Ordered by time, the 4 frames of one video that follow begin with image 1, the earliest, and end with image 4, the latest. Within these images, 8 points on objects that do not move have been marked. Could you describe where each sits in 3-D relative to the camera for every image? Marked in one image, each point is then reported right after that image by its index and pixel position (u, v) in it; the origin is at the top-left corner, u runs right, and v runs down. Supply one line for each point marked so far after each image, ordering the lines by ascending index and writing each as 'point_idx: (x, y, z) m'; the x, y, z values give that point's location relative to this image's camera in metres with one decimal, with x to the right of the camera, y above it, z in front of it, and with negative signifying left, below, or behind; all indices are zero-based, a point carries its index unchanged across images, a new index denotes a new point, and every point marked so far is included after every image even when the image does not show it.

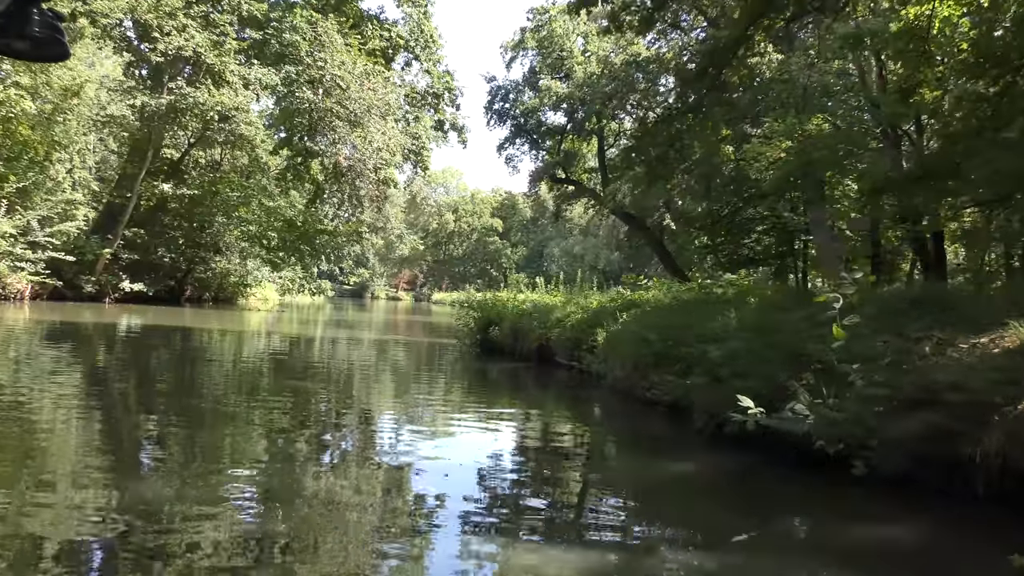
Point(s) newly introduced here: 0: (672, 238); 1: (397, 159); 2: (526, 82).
0: (+3.8, +1.1, +17.9) m
1: (-2.2, +2.8, +15.8) m
2: (+0.5, +5.3, +19.6) m
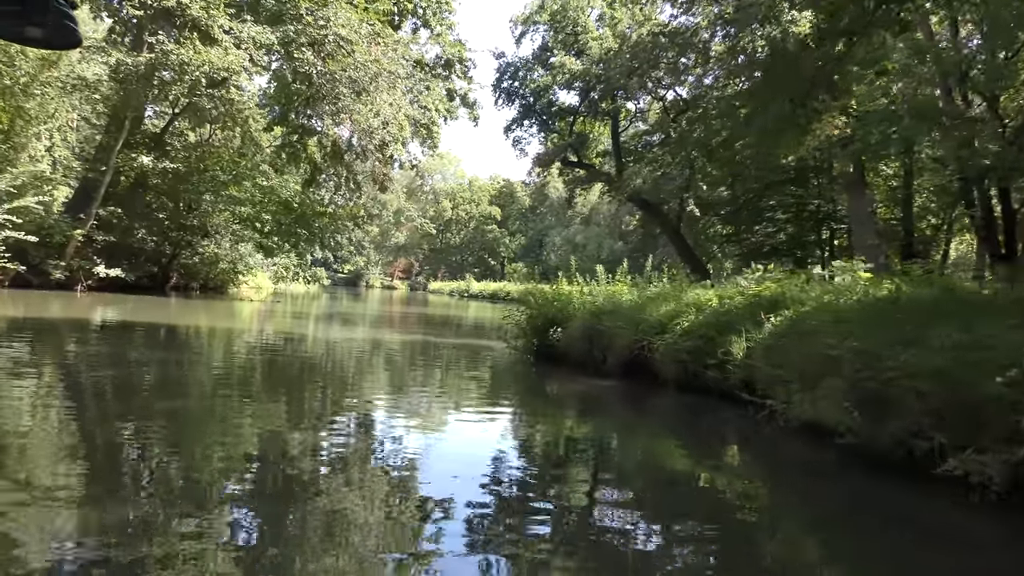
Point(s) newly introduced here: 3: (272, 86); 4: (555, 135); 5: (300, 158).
0: (+3.9, +1.3, +17.0) m
1: (-2.0, +3.0, +14.9) m
2: (+0.6, +5.6, +18.7) m
3: (-4.6, +3.9, +14.8) m
4: (+1.1, +3.9, +19.5) m
5: (-4.6, +2.8, +16.6) m
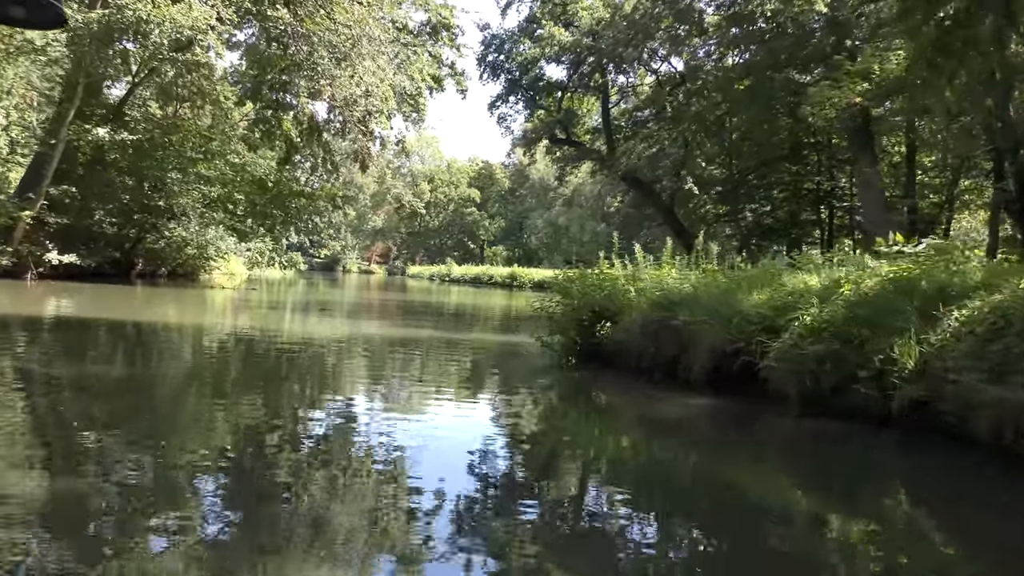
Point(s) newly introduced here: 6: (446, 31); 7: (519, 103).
0: (+3.6, +1.7, +16.5) m
1: (-2.3, +3.3, +14.2) m
2: (+0.2, +6.0, +18.0) m
3: (-4.9, +4.2, +14.0) m
4: (+0.7, +4.3, +18.9) m
5: (-4.9, +3.1, +15.8) m
6: (-1.7, +6.4, +19.2) m
7: (+0.1, +4.5, +18.9) m
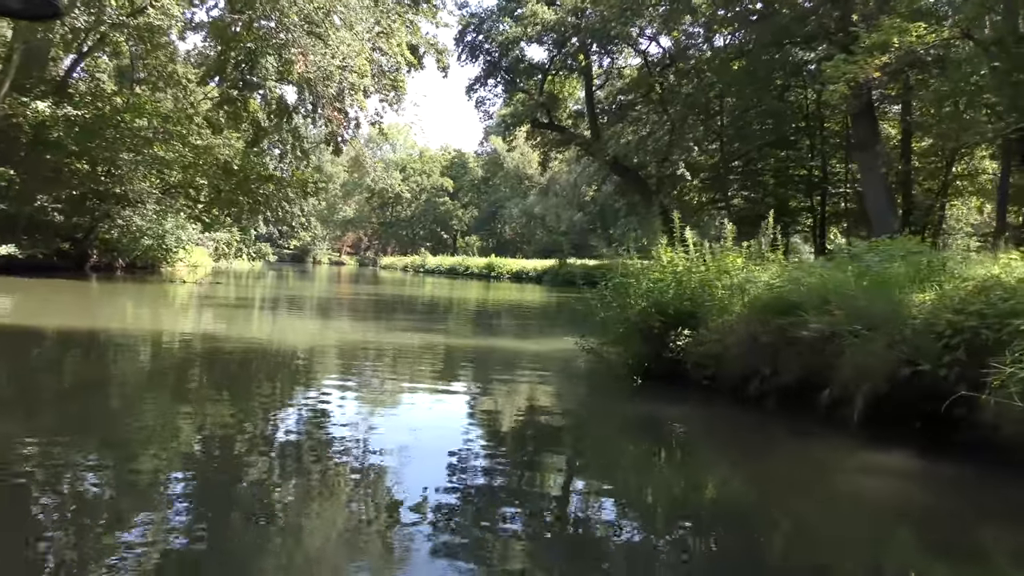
0: (+3.1, +1.9, +16.1) m
1: (-2.6, +3.5, +13.5) m
2: (-0.3, +6.2, +17.4) m
3: (-5.2, +4.3, +13.2) m
4: (+0.2, +4.5, +18.2) m
5: (-5.3, +3.2, +15.0) m
6: (-2.3, +6.6, +18.5) m
7: (-0.4, +4.8, +18.3) m
